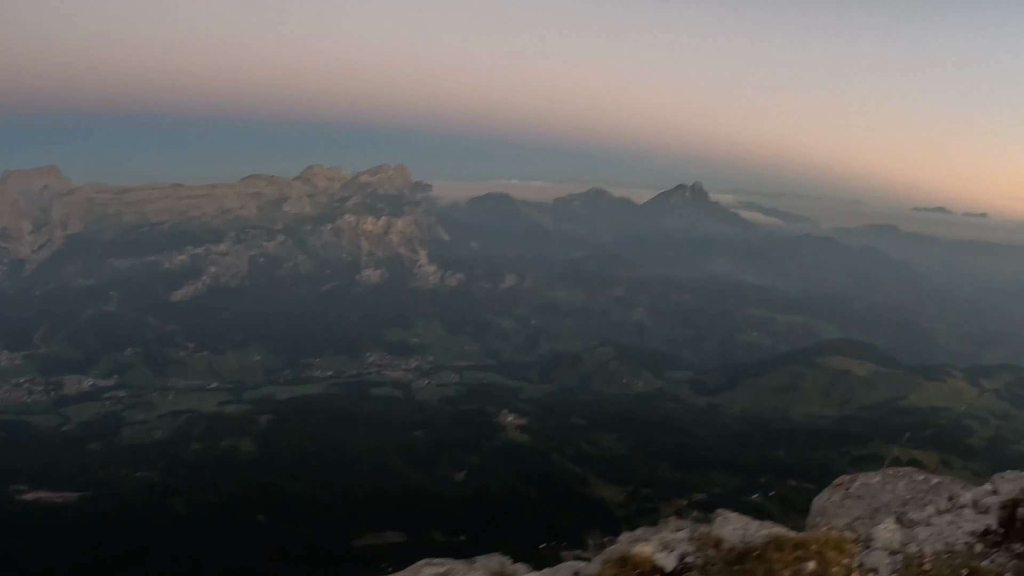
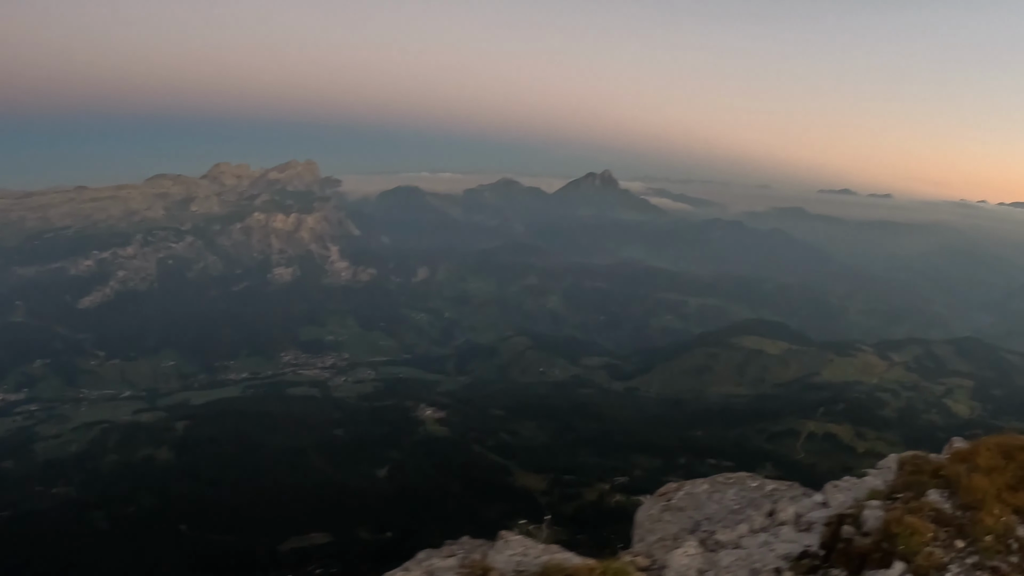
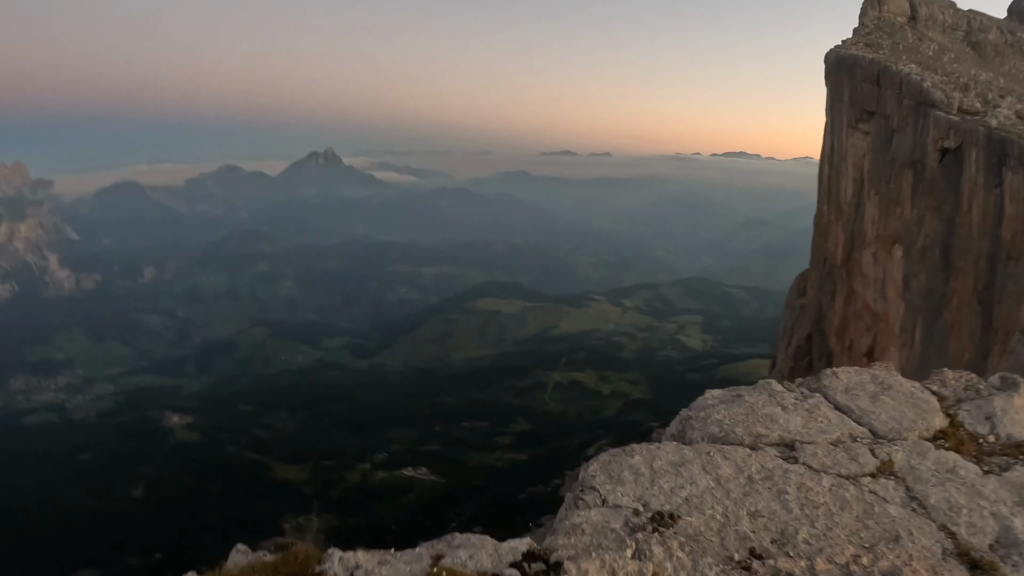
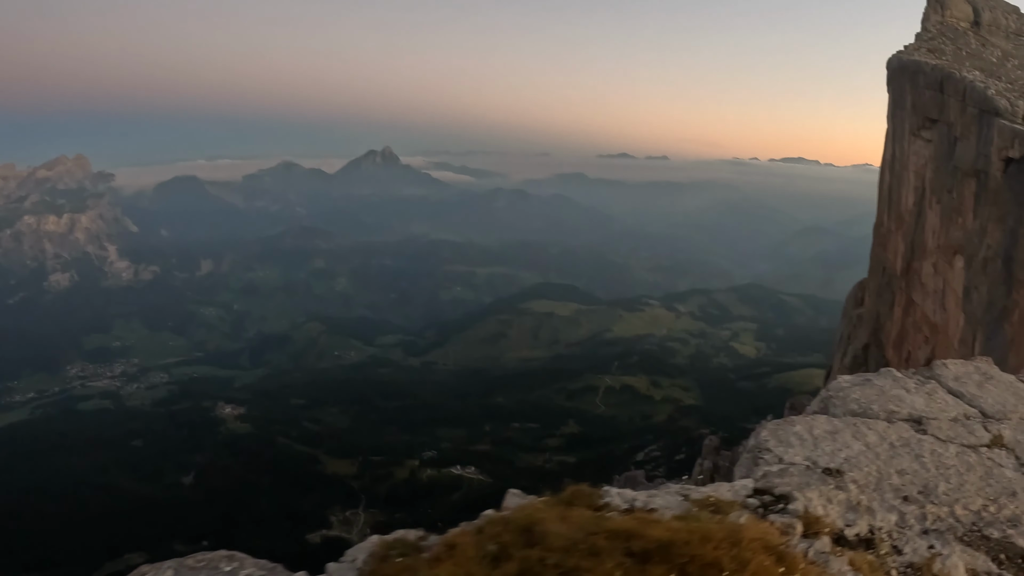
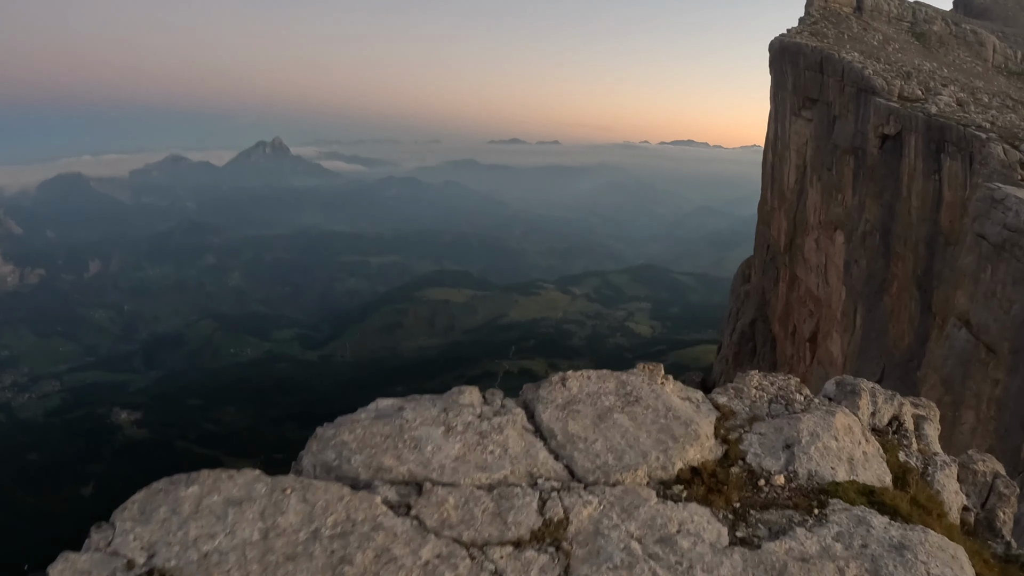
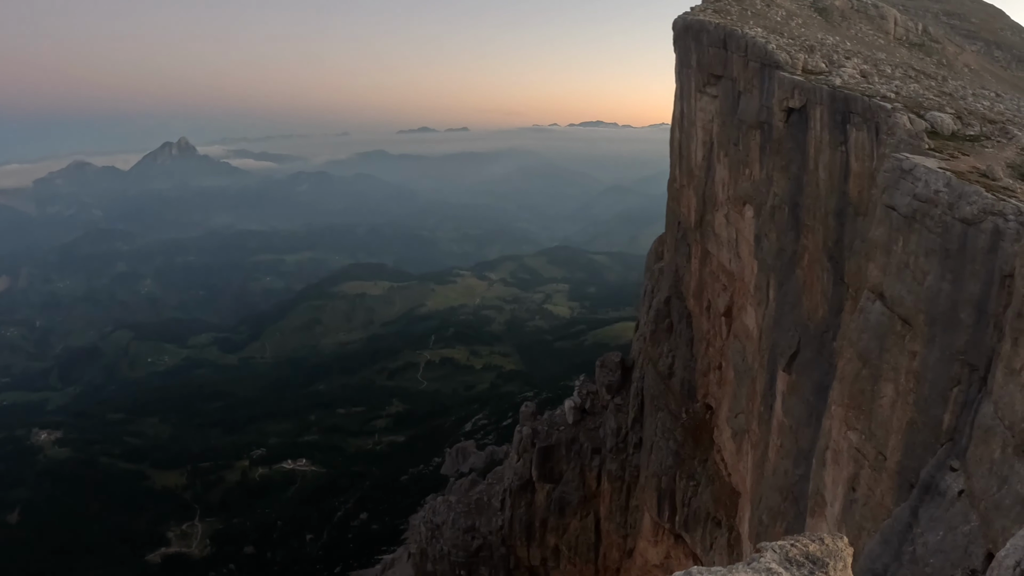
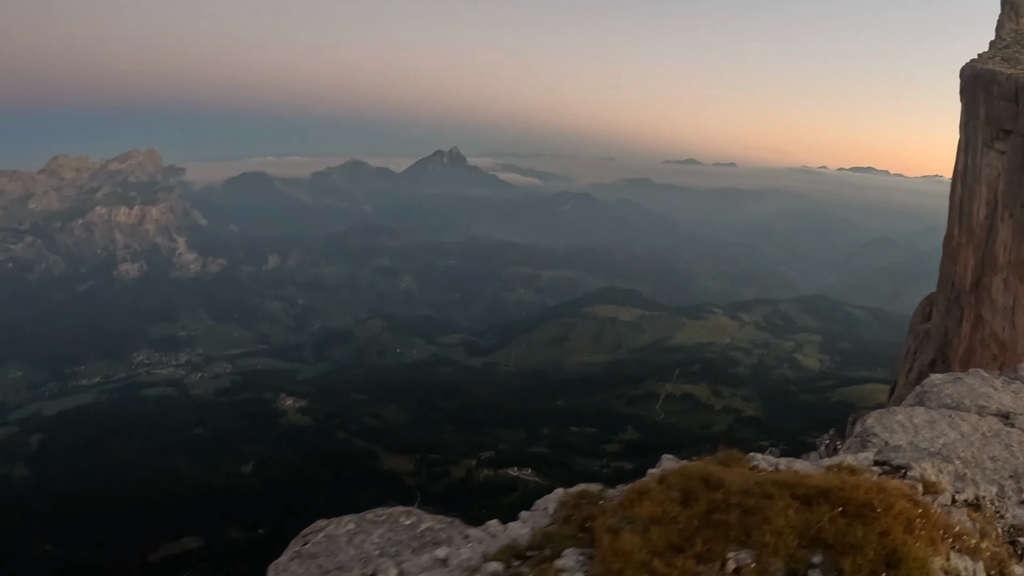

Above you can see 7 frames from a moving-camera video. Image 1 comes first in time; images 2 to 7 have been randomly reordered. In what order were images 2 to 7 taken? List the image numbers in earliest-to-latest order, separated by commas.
2, 7, 4, 3, 5, 6
